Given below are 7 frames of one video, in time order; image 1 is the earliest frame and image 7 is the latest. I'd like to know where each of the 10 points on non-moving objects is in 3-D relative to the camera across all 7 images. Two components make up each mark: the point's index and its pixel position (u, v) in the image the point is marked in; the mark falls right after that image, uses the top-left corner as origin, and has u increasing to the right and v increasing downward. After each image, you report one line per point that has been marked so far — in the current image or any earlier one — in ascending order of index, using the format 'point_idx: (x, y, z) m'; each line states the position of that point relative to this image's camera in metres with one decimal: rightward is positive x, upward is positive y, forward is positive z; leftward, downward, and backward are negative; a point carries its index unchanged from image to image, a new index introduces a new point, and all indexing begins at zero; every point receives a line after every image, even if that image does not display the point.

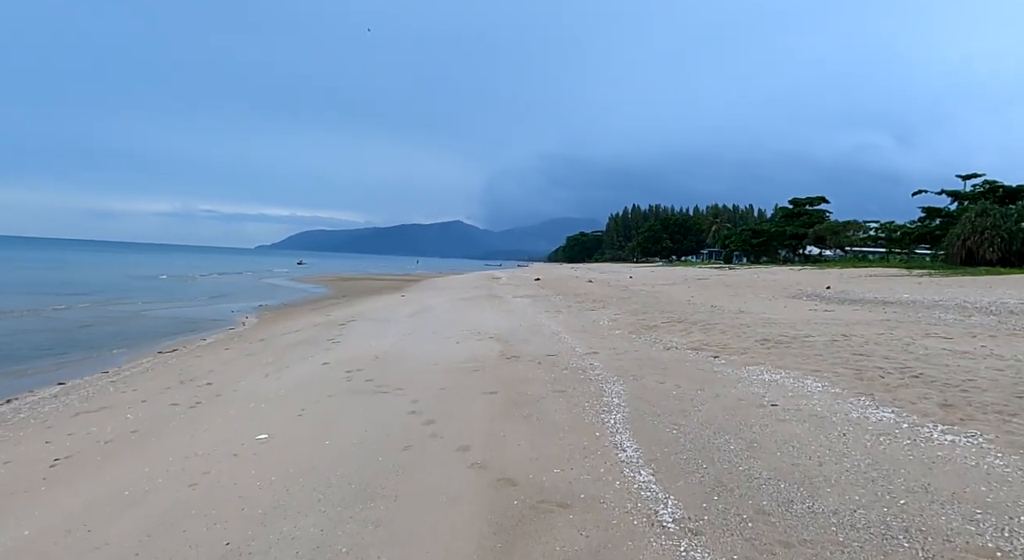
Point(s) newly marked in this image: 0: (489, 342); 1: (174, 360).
0: (-0.4, -1.3, +11.5) m
1: (-7.2, -1.7, +12.4) m
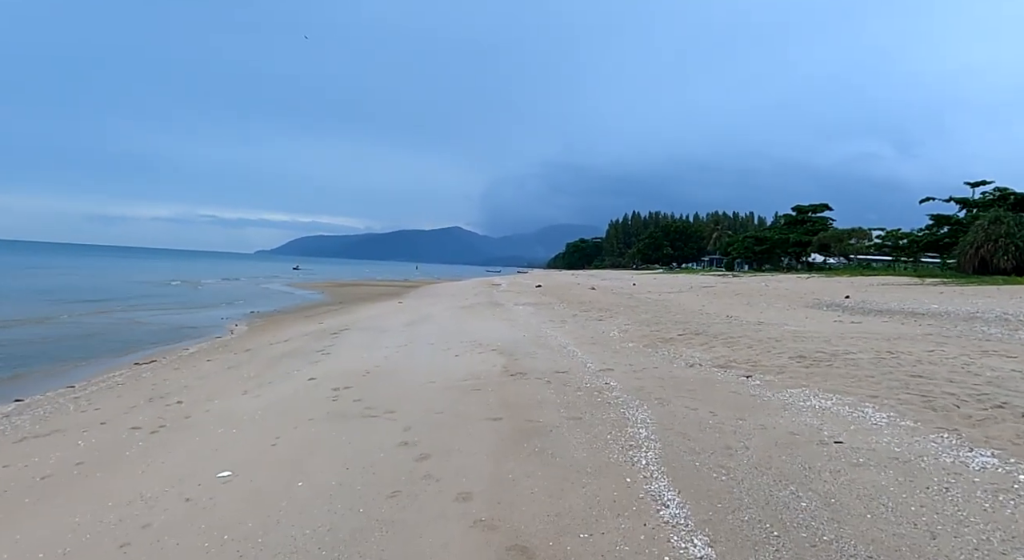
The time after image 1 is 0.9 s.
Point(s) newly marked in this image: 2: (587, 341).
0: (-0.4, -1.4, +10.6) m
1: (-7.2, -1.8, +11.4) m
2: (+1.5, -1.3, +11.7) m
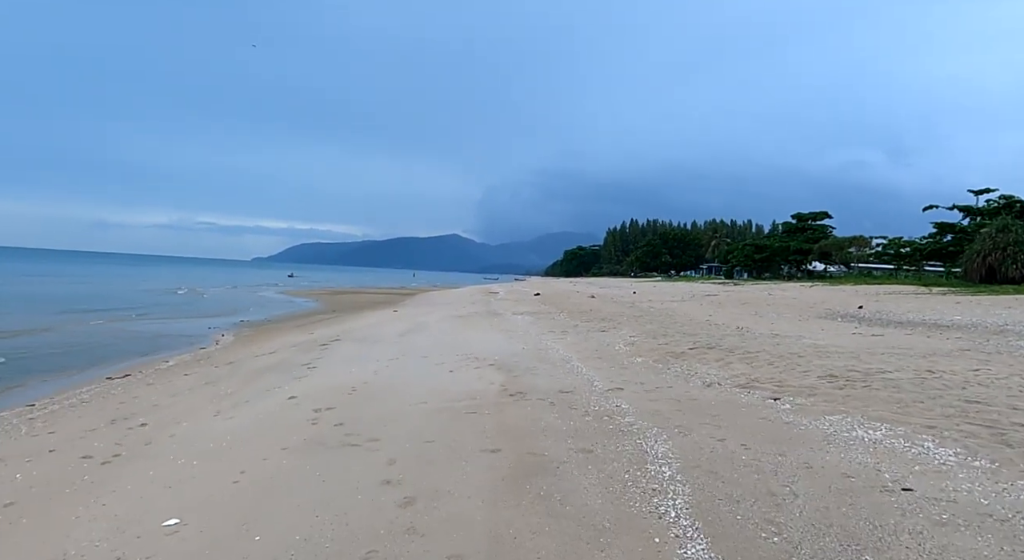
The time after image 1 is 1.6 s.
0: (-0.4, -1.6, +9.8) m
1: (-7.2, -2.0, +10.6) m
2: (+1.5, -1.4, +10.9) m
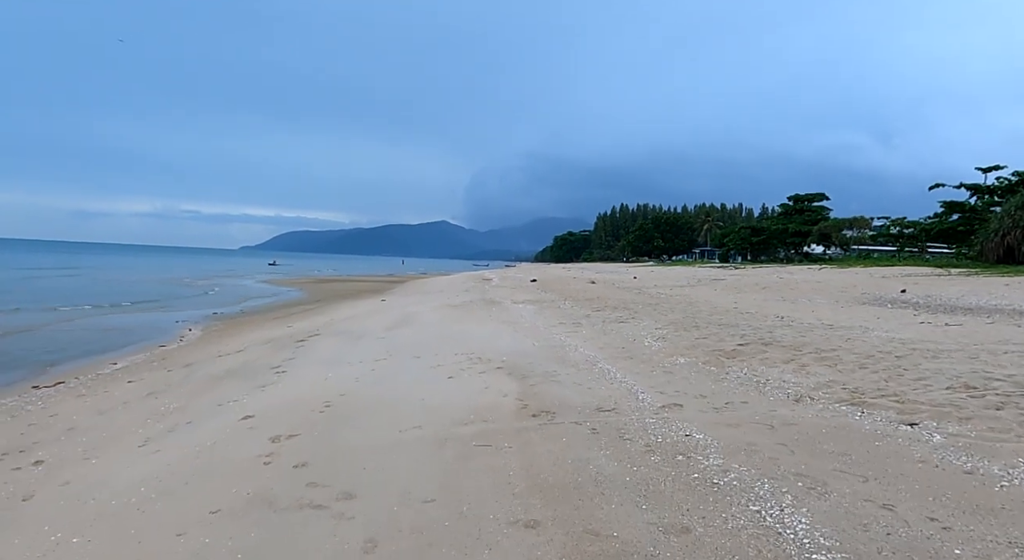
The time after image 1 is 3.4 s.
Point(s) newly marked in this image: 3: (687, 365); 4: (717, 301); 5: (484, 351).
0: (-0.2, -1.4, +7.8) m
1: (-7.0, -1.8, +8.5) m
2: (+1.7, -1.2, +9.0) m
3: (+2.4, -1.1, +7.9) m
4: (+5.9, -0.6, +16.7) m
5: (-0.5, -1.3, +10.3) m
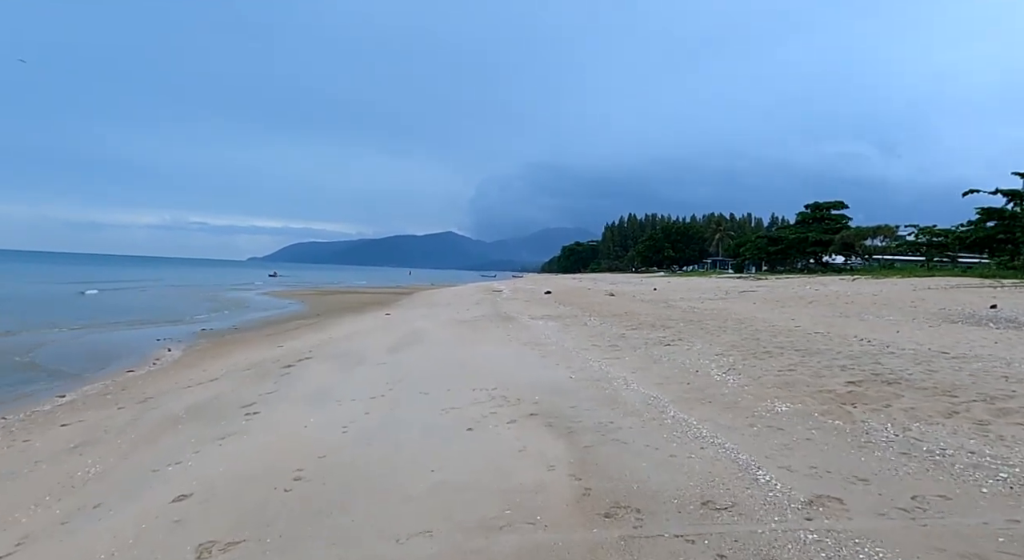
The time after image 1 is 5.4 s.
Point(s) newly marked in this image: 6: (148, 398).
0: (+0.2, -1.5, +5.6) m
1: (-6.5, -2.0, +6.4) m
2: (+2.1, -1.4, +6.8) m
3: (+2.8, -1.3, +5.7) m
4: (+6.4, -0.9, +14.5) m
5: (0.0, -1.5, +8.2) m
6: (-6.1, -2.0, +9.8) m
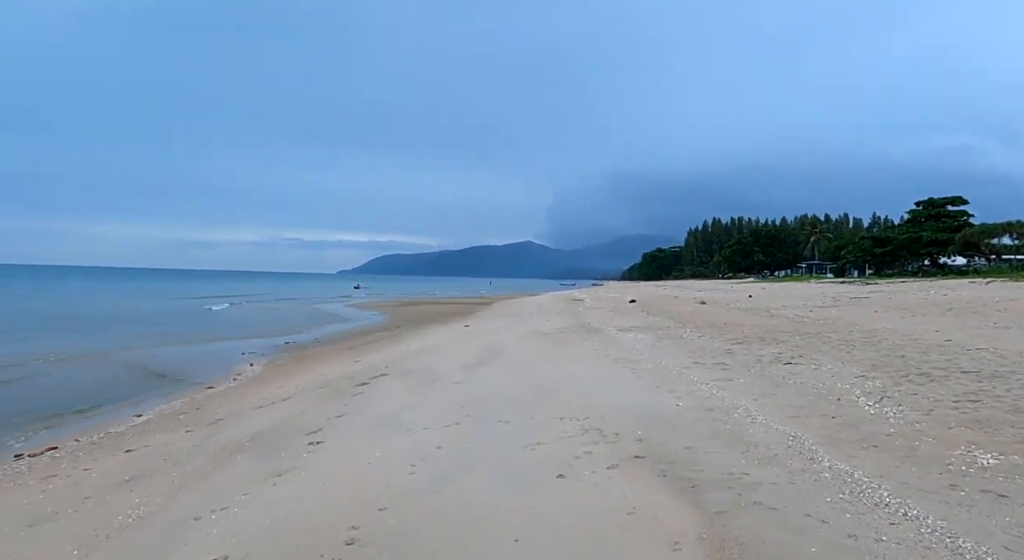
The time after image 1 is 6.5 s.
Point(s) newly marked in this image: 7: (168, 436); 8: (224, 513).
0: (+1.0, -1.6, +4.3) m
1: (-5.6, -2.2, +6.0) m
2: (+3.0, -1.4, +5.2) m
3: (+3.5, -1.3, +4.1) m
4: (+8.3, -1.1, +12.3) m
5: (+1.1, -1.6, +6.9) m
6: (-4.7, -2.2, +9.3) m
7: (-4.9, -2.2, +8.4) m
8: (-2.4, -2.0, +5.0) m
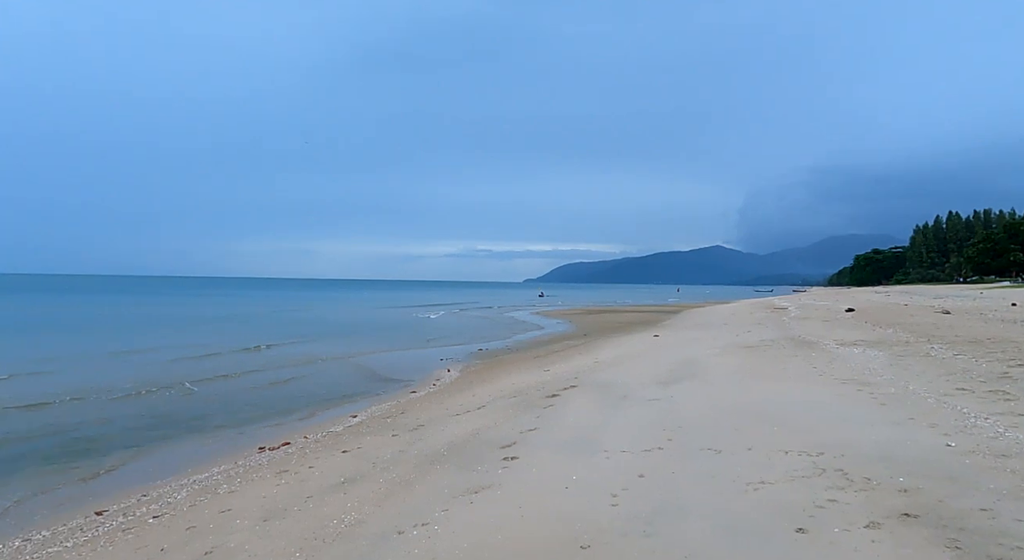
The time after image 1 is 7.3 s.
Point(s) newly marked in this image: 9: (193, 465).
0: (+2.4, -1.7, +3.2) m
1: (-3.4, -2.4, +6.8) m
2: (+4.6, -1.5, +3.5) m
3: (+4.7, -1.4, +2.2) m
4: (+11.8, -1.1, +8.6) m
5: (+3.2, -1.7, +5.6) m
6: (-1.5, -2.4, +9.7) m
7: (-2.0, -2.4, +8.9) m
8: (-0.7, -2.1, +4.9) m
9: (-4.6, -2.6, +8.5) m
